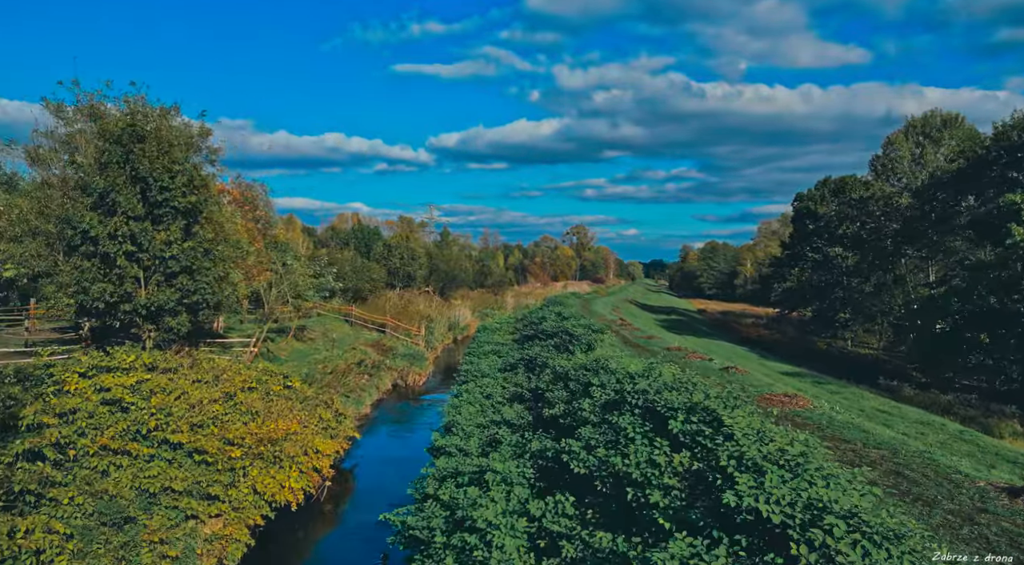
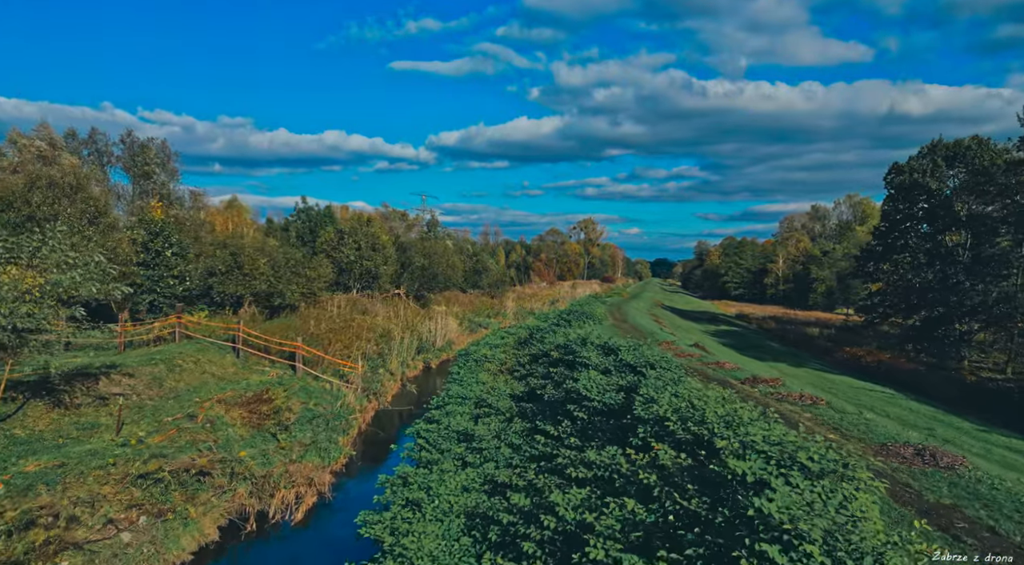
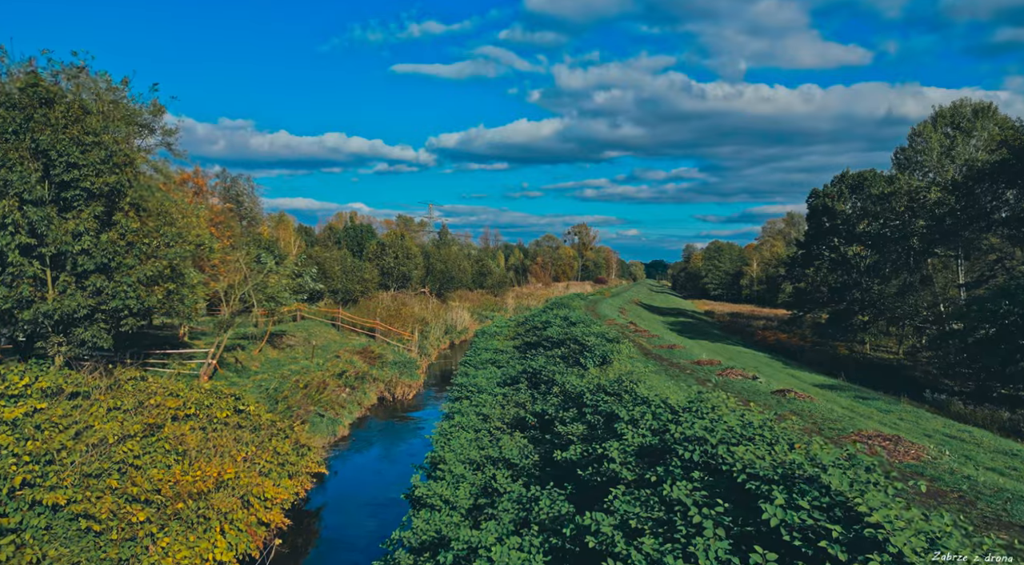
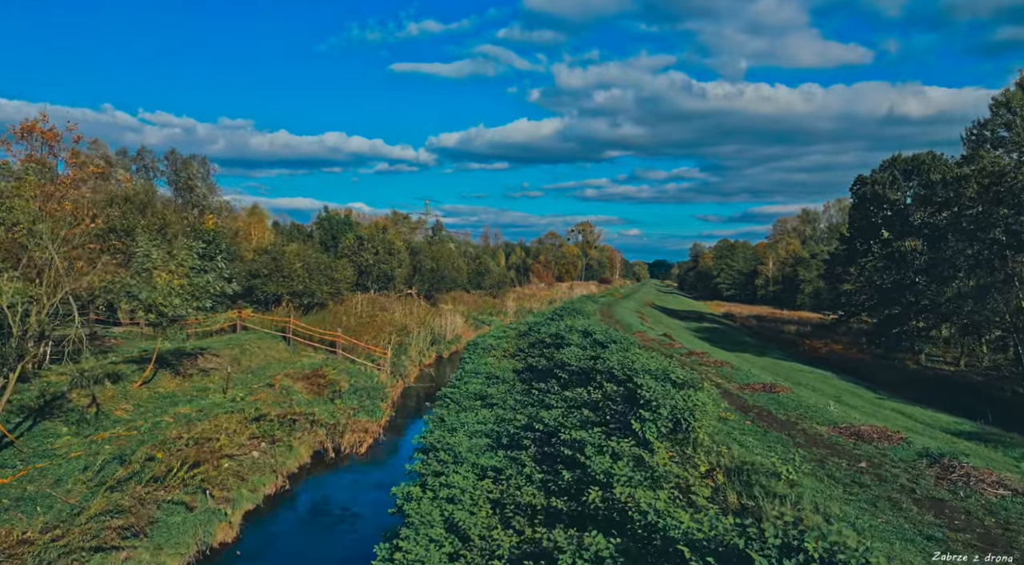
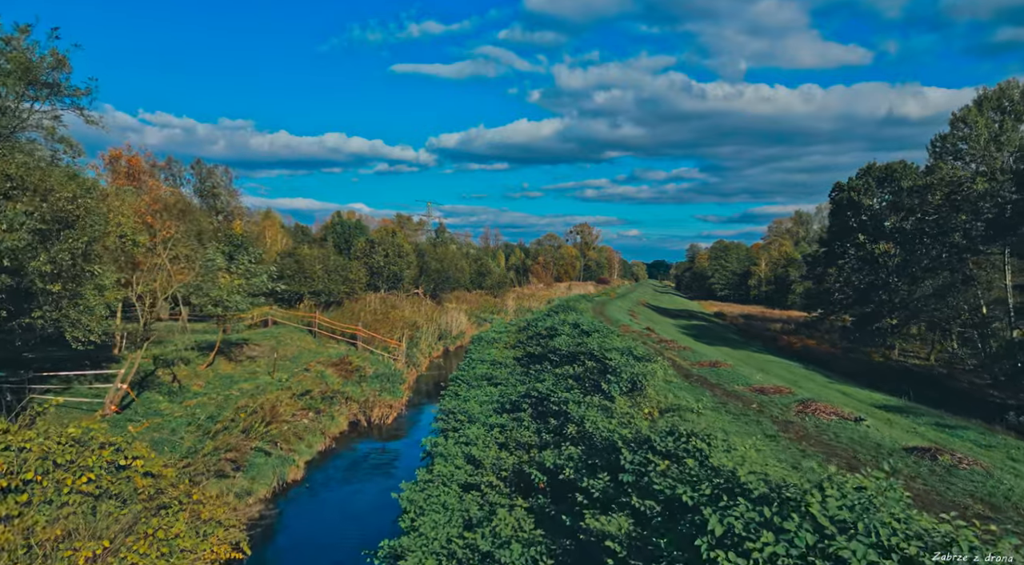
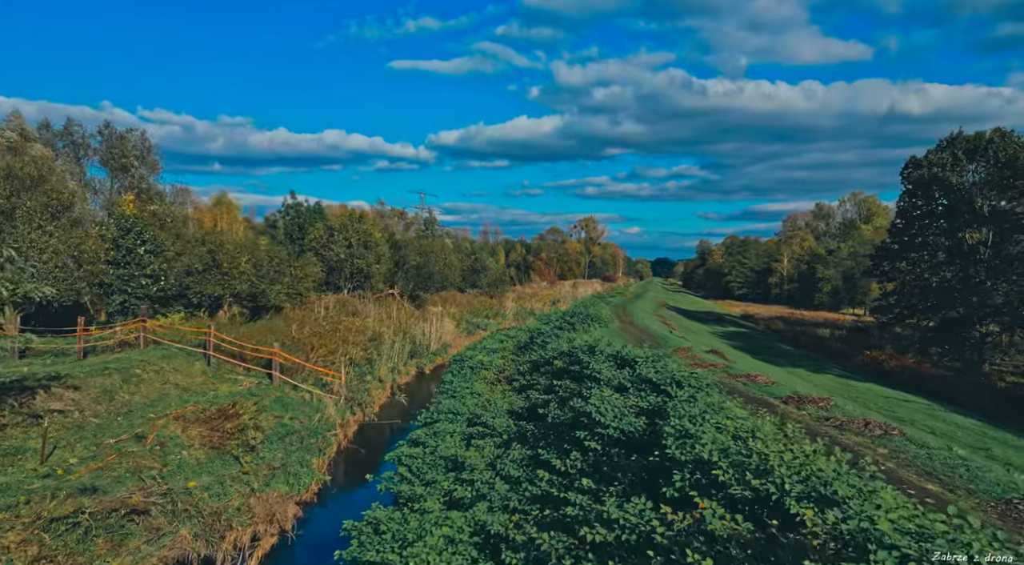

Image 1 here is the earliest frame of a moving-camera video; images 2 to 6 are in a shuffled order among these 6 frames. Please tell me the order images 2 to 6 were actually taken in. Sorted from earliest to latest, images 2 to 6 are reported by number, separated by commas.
3, 5, 4, 2, 6
